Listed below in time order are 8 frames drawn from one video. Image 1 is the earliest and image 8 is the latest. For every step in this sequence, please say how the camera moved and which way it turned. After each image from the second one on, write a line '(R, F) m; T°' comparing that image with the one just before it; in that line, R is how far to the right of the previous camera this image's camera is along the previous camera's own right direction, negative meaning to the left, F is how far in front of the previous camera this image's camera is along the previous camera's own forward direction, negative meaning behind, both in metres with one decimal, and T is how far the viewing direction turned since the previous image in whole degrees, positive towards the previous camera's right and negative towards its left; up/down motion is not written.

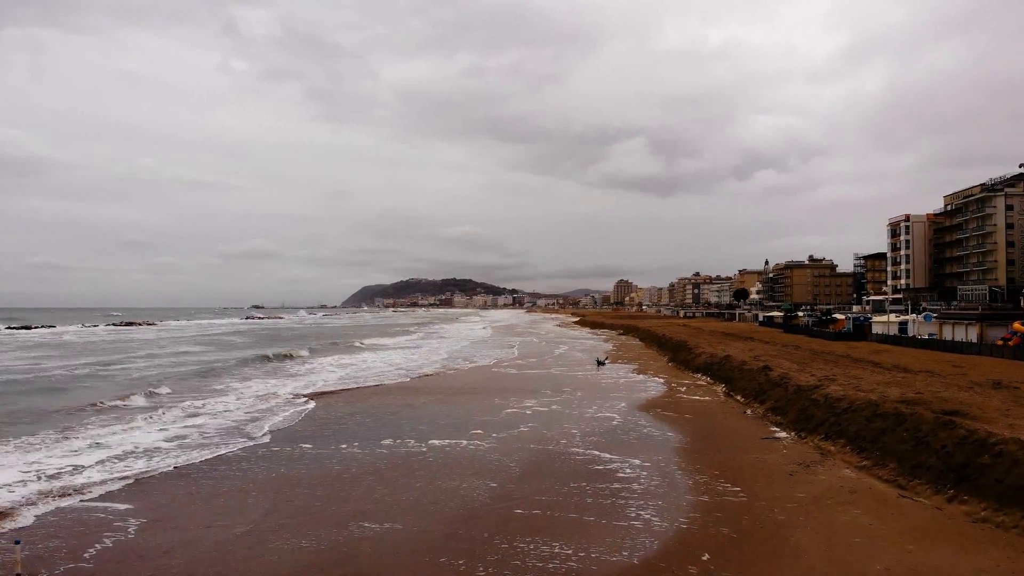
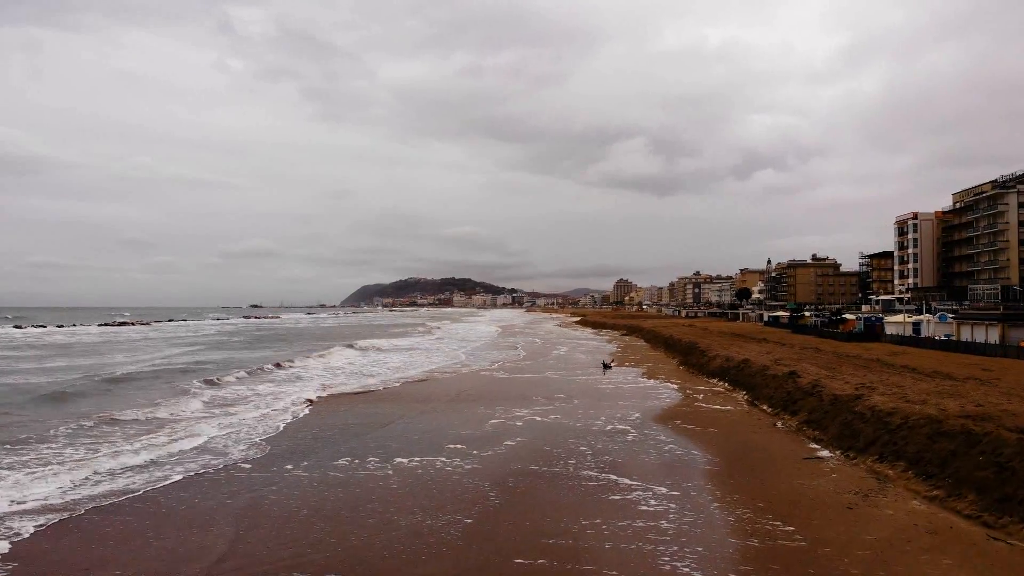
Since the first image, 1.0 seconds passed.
(-0.1, +1.7) m; 0°
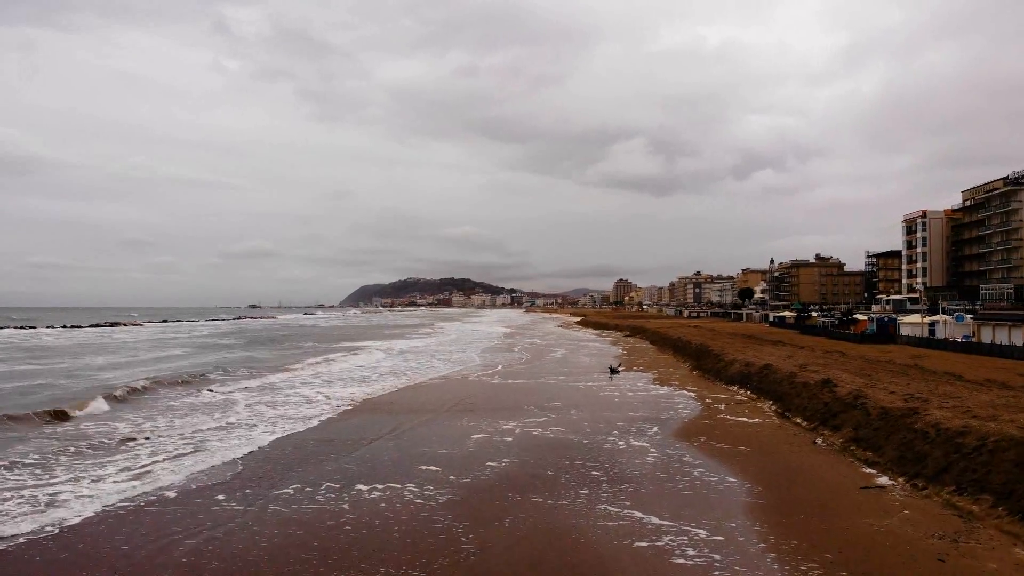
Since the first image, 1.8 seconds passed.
(-0.1, +1.7) m; 0°
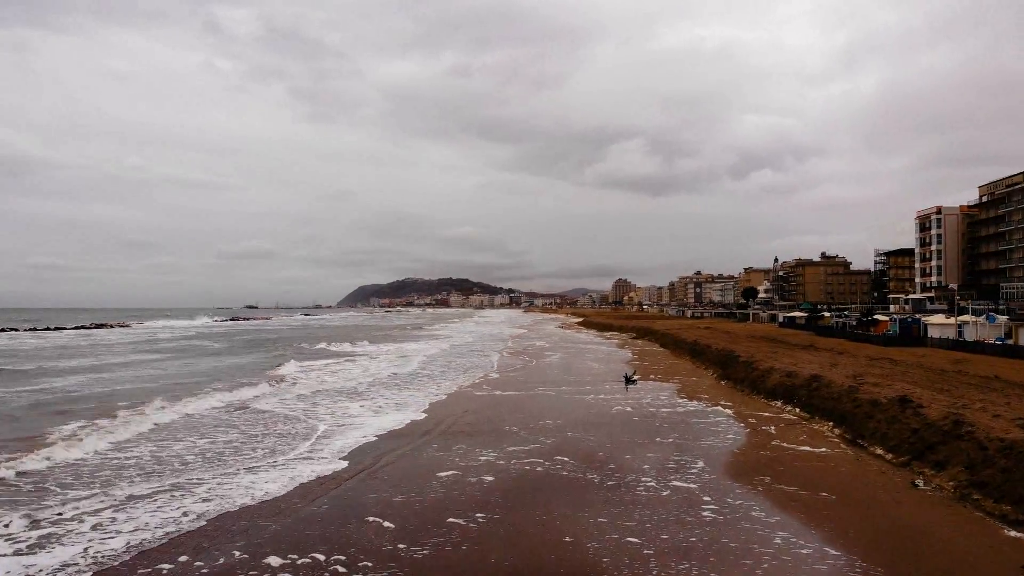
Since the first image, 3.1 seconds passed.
(-0.2, +2.8) m; 0°
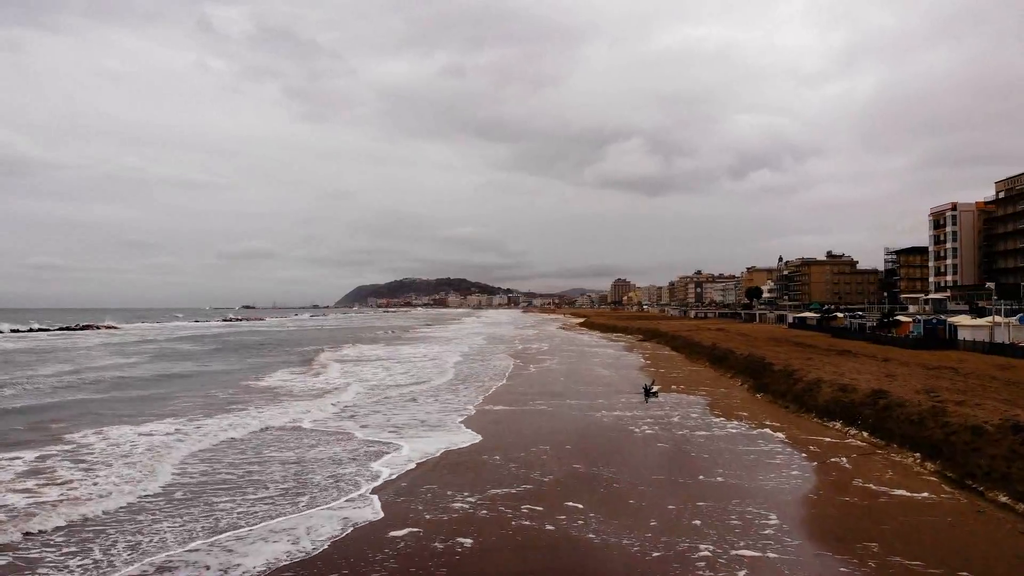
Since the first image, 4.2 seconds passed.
(-0.2, +2.7) m; 0°
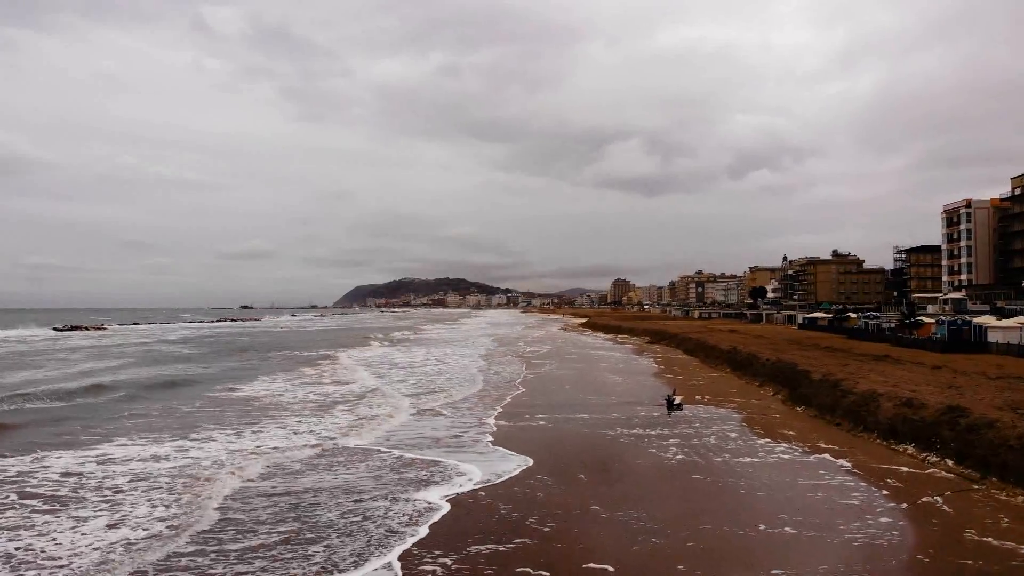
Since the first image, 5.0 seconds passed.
(-0.2, +2.2) m; 0°
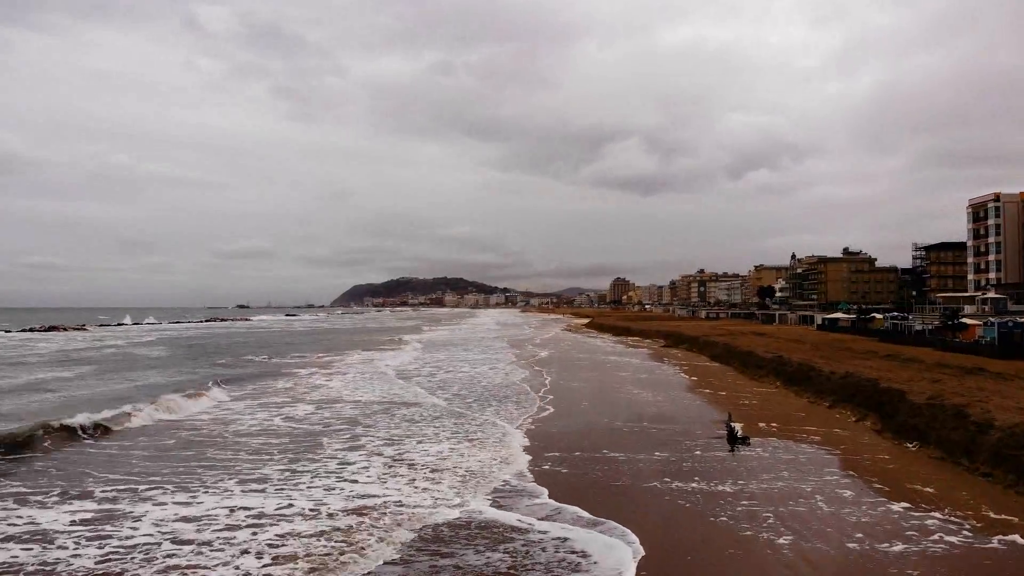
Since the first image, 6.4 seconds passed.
(-0.3, +3.9) m; 0°
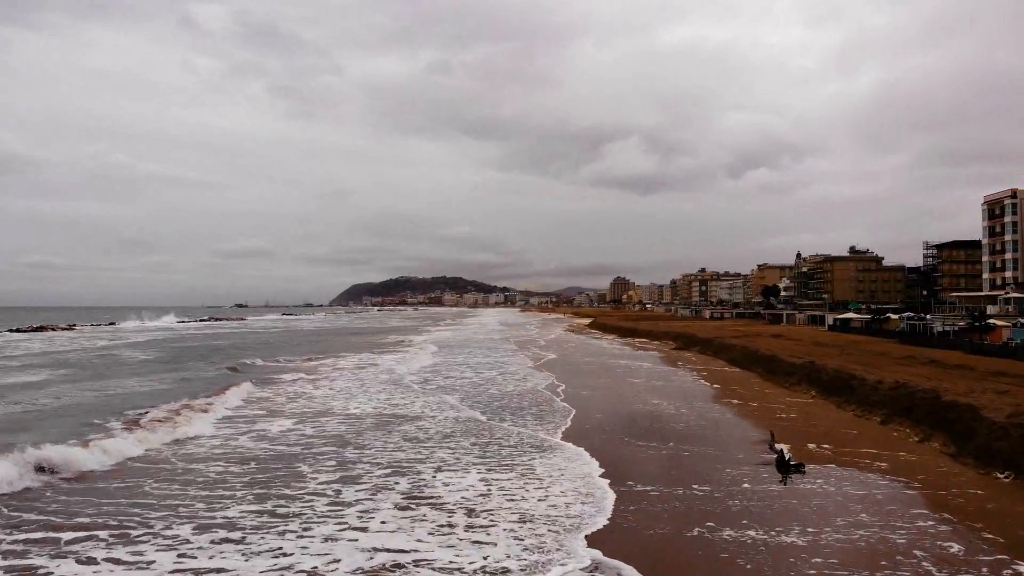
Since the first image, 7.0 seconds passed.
(-0.2, +2.0) m; 0°
